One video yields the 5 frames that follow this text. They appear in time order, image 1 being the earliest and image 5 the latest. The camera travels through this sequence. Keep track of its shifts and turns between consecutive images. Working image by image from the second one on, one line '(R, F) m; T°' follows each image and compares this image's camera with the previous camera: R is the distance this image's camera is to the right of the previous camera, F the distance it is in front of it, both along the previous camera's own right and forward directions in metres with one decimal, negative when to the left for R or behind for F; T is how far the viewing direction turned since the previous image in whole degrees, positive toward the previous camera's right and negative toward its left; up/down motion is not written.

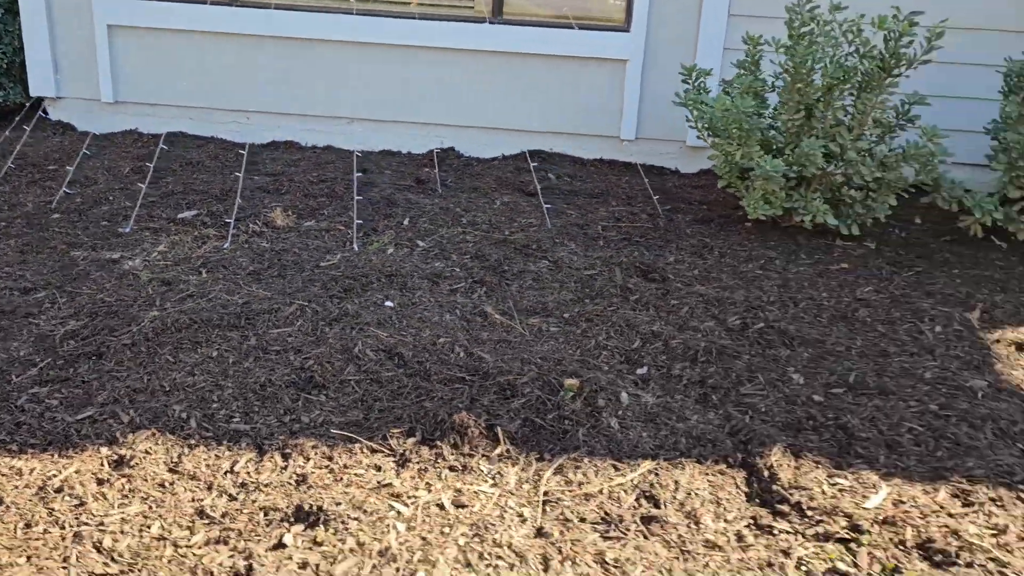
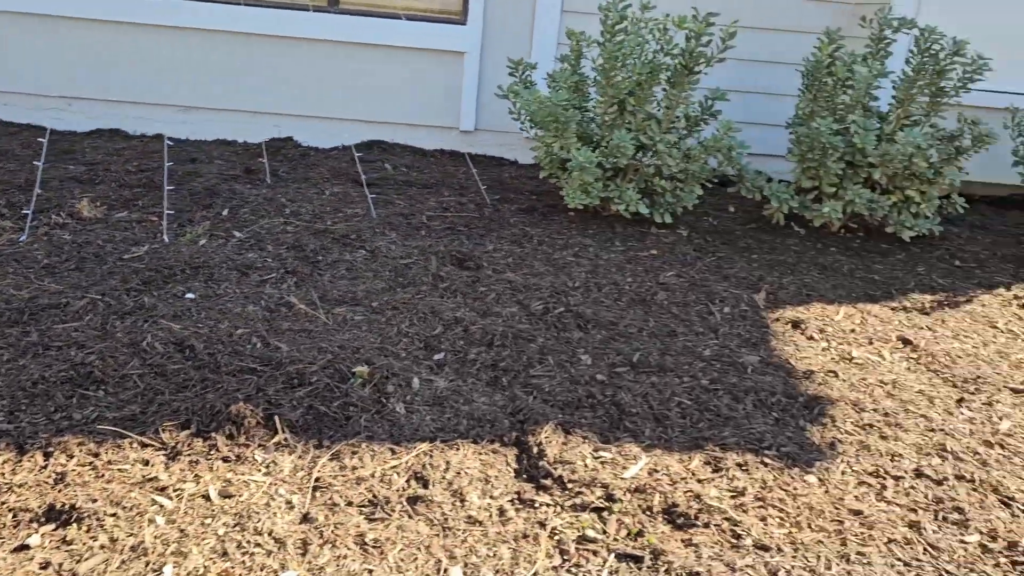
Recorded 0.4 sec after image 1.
(+0.3, -0.1) m; +8°
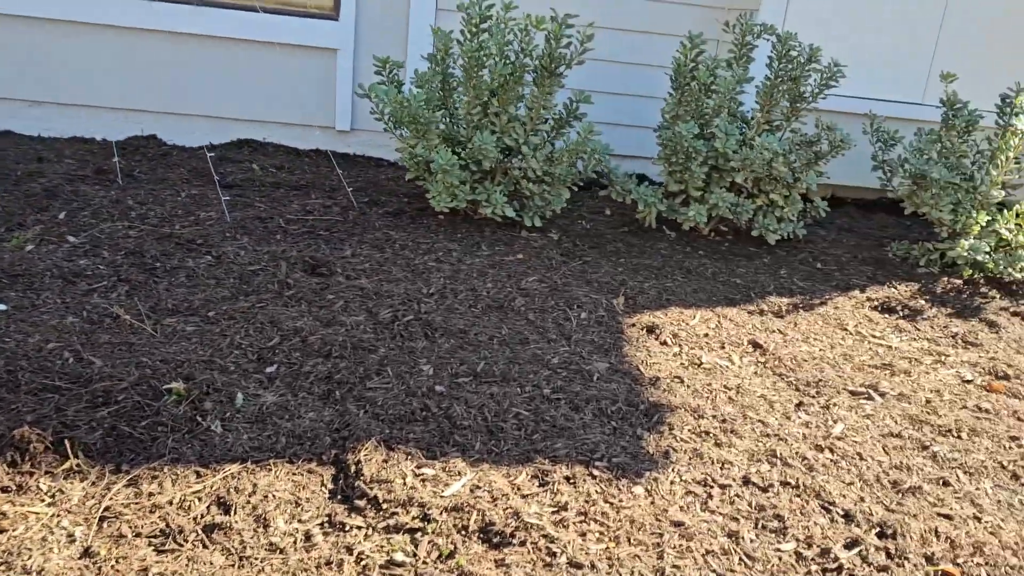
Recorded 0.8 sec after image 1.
(+0.3, +0.1) m; +5°
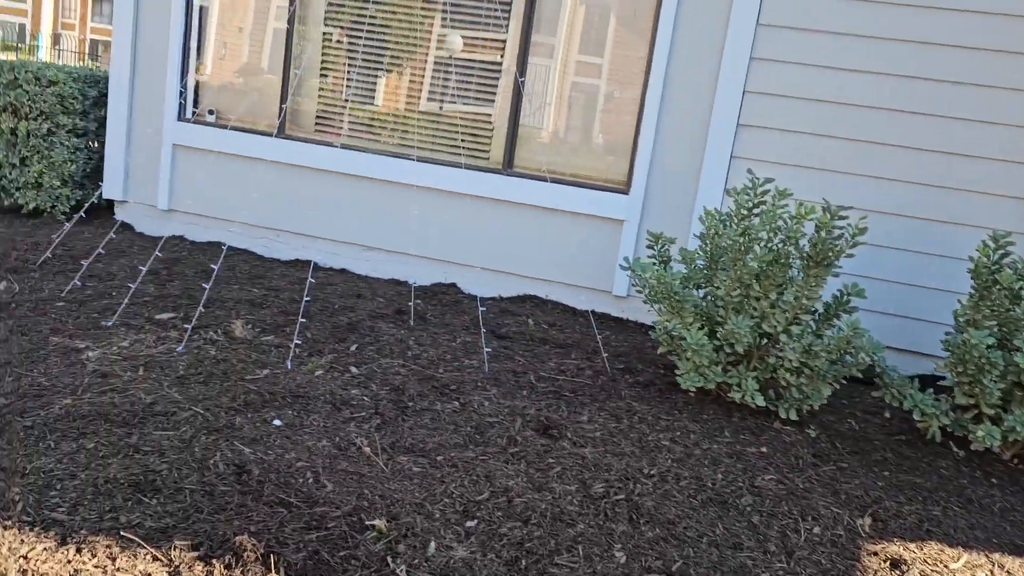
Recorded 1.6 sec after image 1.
(+0.3, 0.0) m; -23°
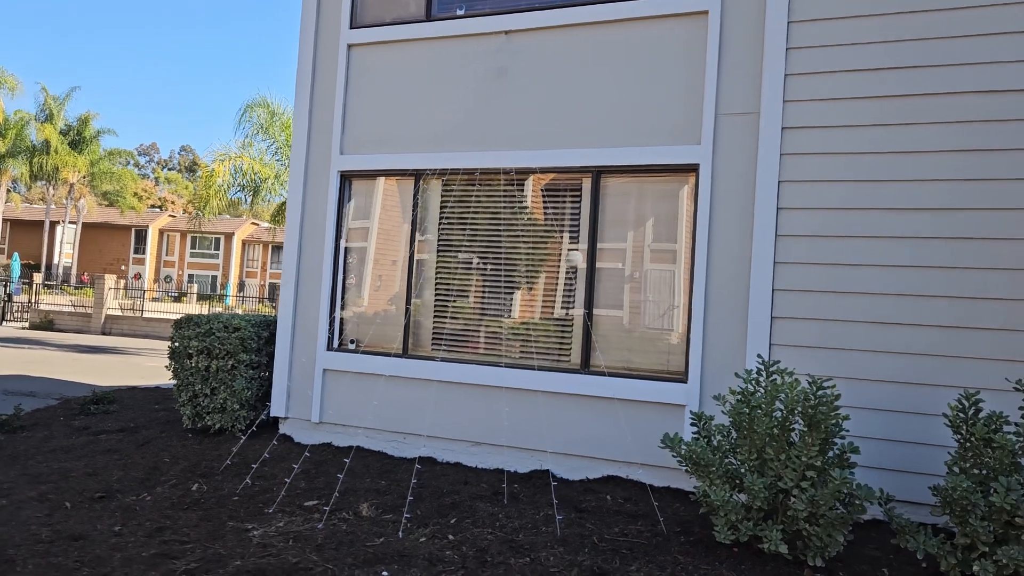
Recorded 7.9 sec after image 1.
(+0.5, -1.0) m; -10°
